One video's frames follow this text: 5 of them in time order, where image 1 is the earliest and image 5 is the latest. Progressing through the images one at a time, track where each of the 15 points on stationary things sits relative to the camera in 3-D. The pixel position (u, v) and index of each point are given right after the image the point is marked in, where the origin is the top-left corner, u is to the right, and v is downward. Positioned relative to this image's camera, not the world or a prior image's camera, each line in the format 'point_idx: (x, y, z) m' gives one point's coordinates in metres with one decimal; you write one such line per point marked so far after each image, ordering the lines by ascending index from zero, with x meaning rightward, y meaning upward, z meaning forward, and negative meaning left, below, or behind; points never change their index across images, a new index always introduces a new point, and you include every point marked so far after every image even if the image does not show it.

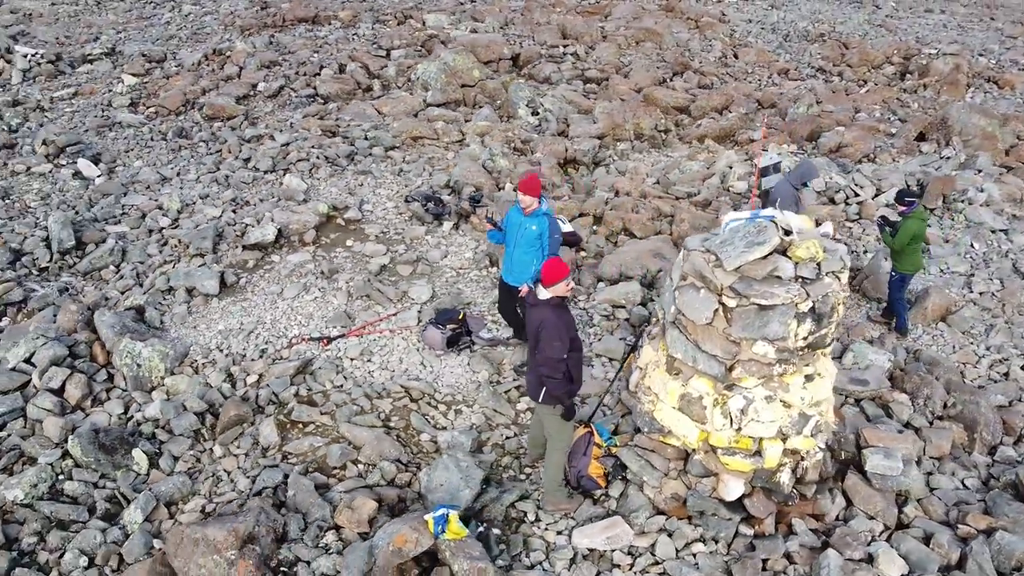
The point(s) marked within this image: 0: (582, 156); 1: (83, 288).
0: (+0.9, +1.8, +10.5) m
1: (-3.6, 0.0, +6.7) m
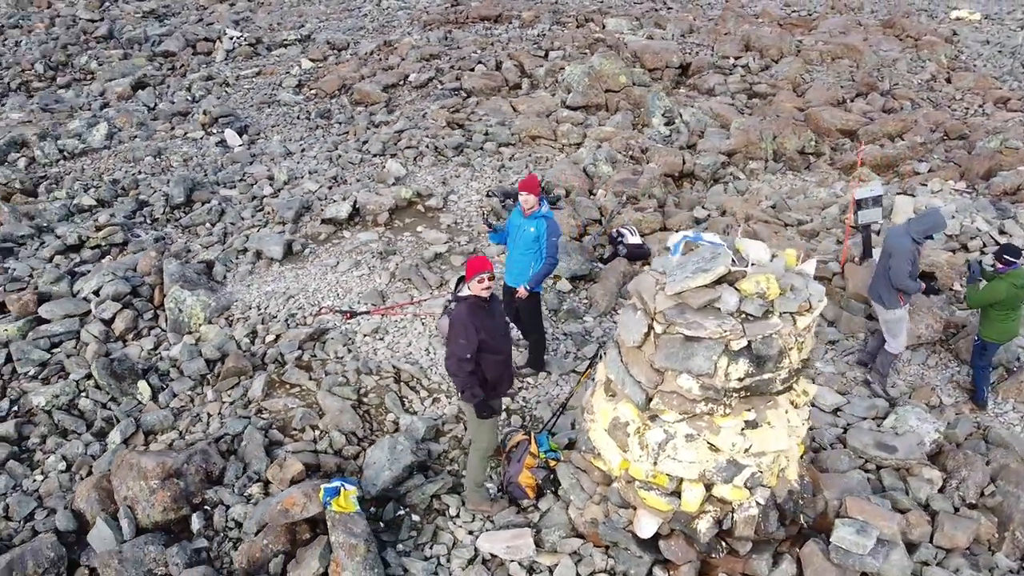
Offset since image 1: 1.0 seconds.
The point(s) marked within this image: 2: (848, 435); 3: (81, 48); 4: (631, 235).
0: (+2.4, +1.5, +10.1) m
1: (-3.2, +0.5, +7.6) m
2: (+2.3, -1.0, +5.5) m
3: (-7.9, +4.4, +14.6) m
4: (+1.2, +0.5, +7.8) m
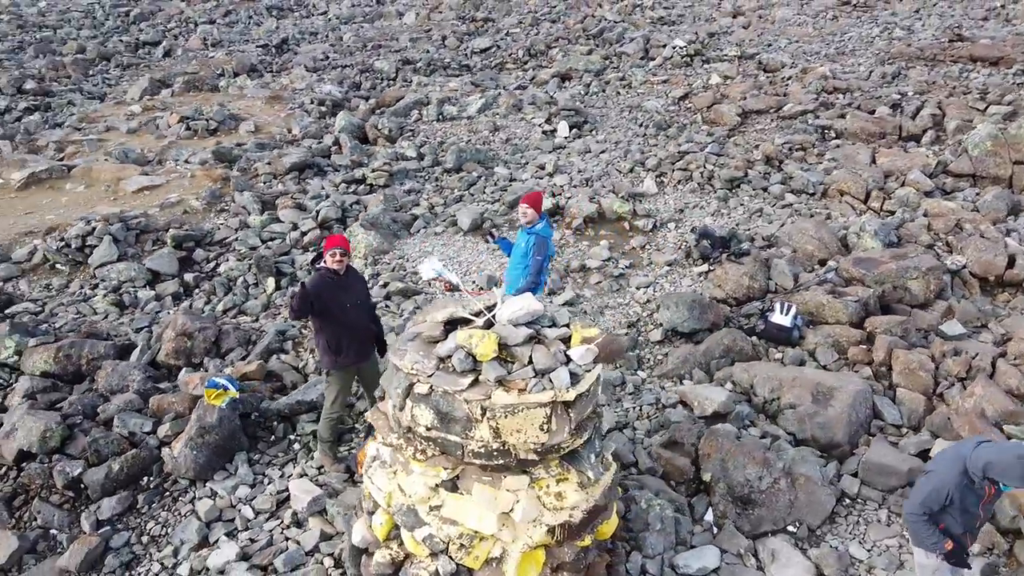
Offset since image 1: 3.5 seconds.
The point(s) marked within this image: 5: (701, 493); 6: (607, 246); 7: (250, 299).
0: (+4.9, 0.0, +7.5) m
1: (-1.0, +1.1, +9.1) m
2: (+1.2, -1.7, +4.2) m
3: (+1.2, +5.3, +17.1) m
4: (+2.2, -0.2, +6.6) m
5: (+1.2, -1.3, +5.0) m
6: (+0.9, +0.4, +7.9) m
7: (-2.3, -0.1, +7.1) m
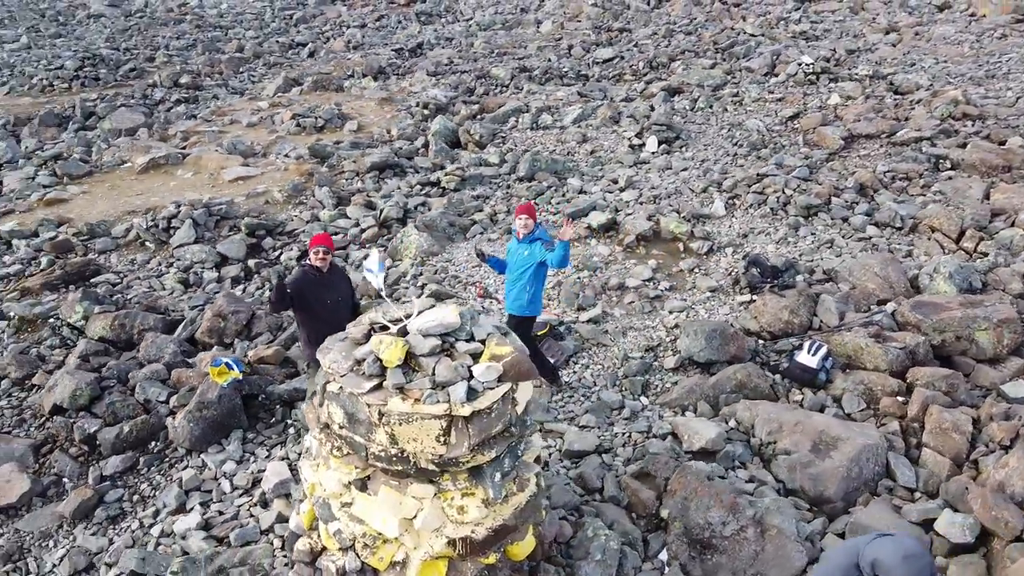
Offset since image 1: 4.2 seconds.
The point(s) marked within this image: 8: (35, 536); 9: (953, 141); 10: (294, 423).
0: (+5.1, -0.5, +6.5) m
1: (-0.2, +1.0, +9.3) m
2: (+0.7, -1.9, +4.0) m
3: (+3.9, +4.9, +16.7) m
4: (+2.3, -0.5, +6.1) m
5: (+0.9, -1.5, +4.8) m
6: (+1.4, +0.2, +7.7) m
7: (-2.1, 0.0, +7.5) m
8: (-3.0, -1.6, +5.0) m
9: (+5.7, +1.9, +10.3) m
10: (-1.6, -1.0, +5.7) m
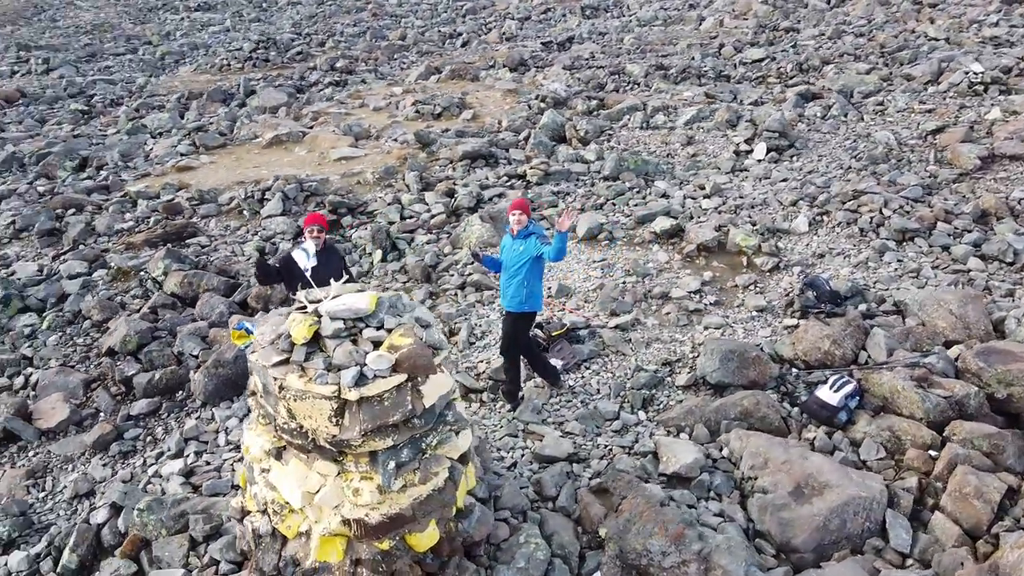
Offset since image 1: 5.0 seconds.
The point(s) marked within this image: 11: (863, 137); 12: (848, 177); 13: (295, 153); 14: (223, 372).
0: (+5.1, -1.0, +5.3) m
1: (+0.7, +1.0, +9.2) m
2: (+0.1, -1.9, +3.9) m
3: (+6.7, +4.5, +15.4) m
4: (+2.3, -0.7, +5.6) m
5: (+0.5, -1.5, +4.6) m
6: (+1.8, +0.1, +7.3) m
7: (-1.6, +0.2, +7.9) m
8: (-3.2, -1.2, +5.6) m
9: (+6.7, +1.3, +8.8) m
10: (-1.6, -0.8, +6.1) m
11: (+4.6, +2.0, +10.6) m
12: (+3.9, +1.3, +9.2) m
13: (-3.0, +1.9, +10.9) m
14: (-2.2, -0.6, +6.0) m
